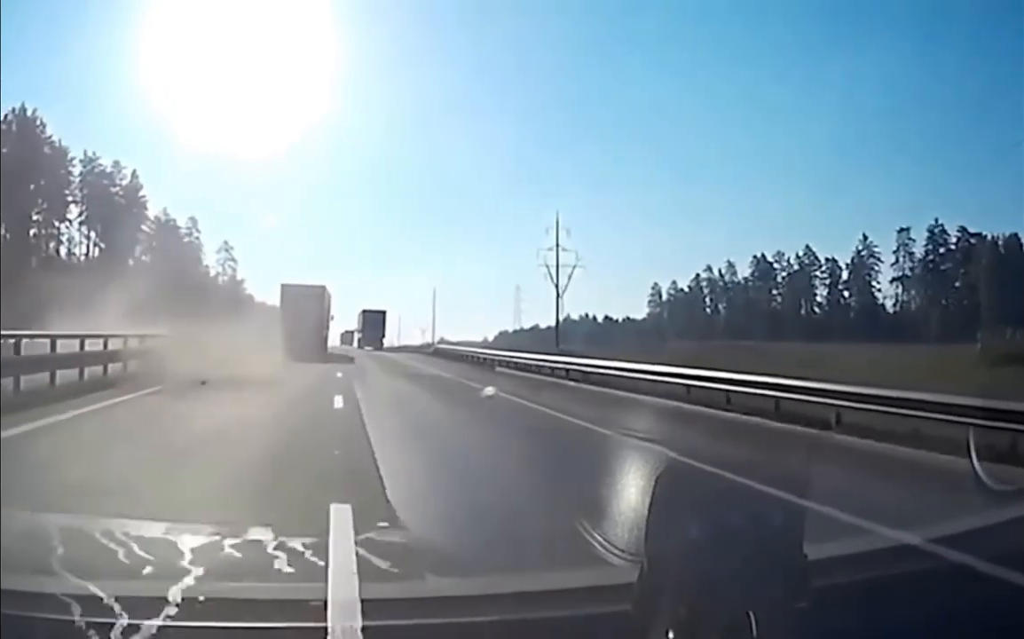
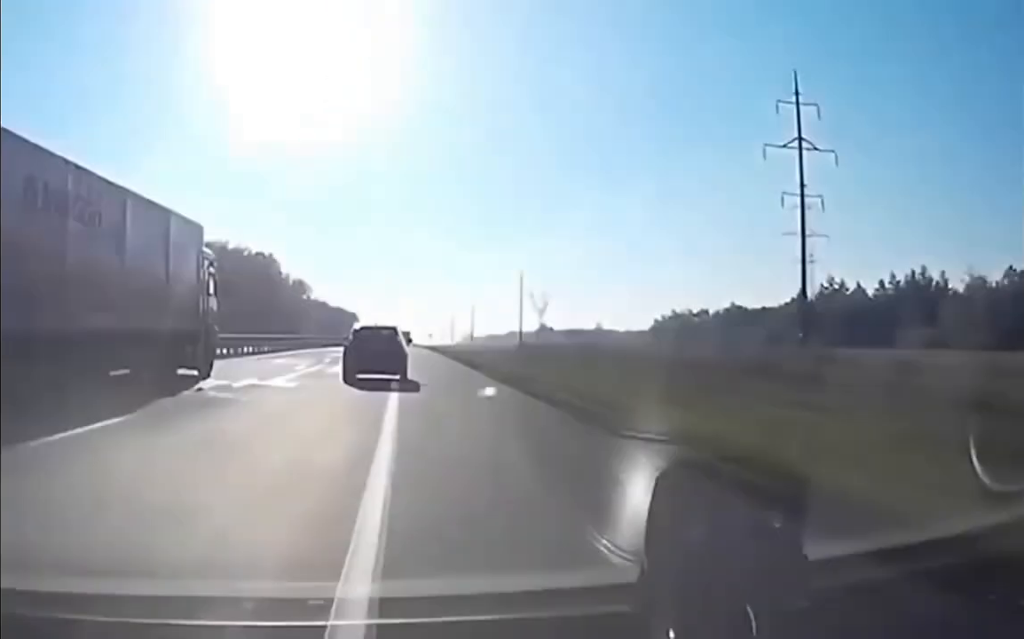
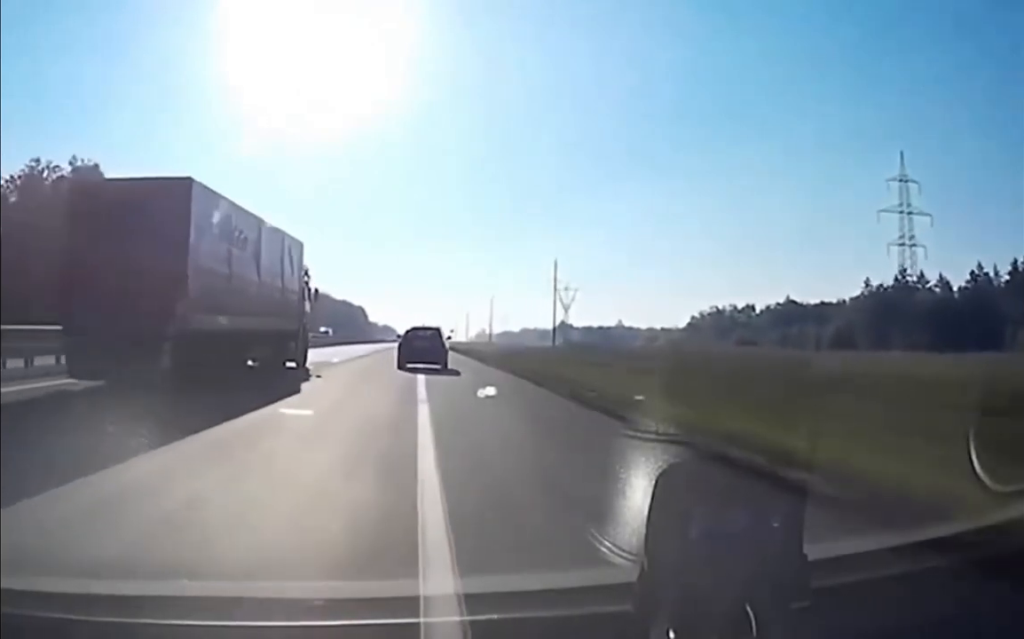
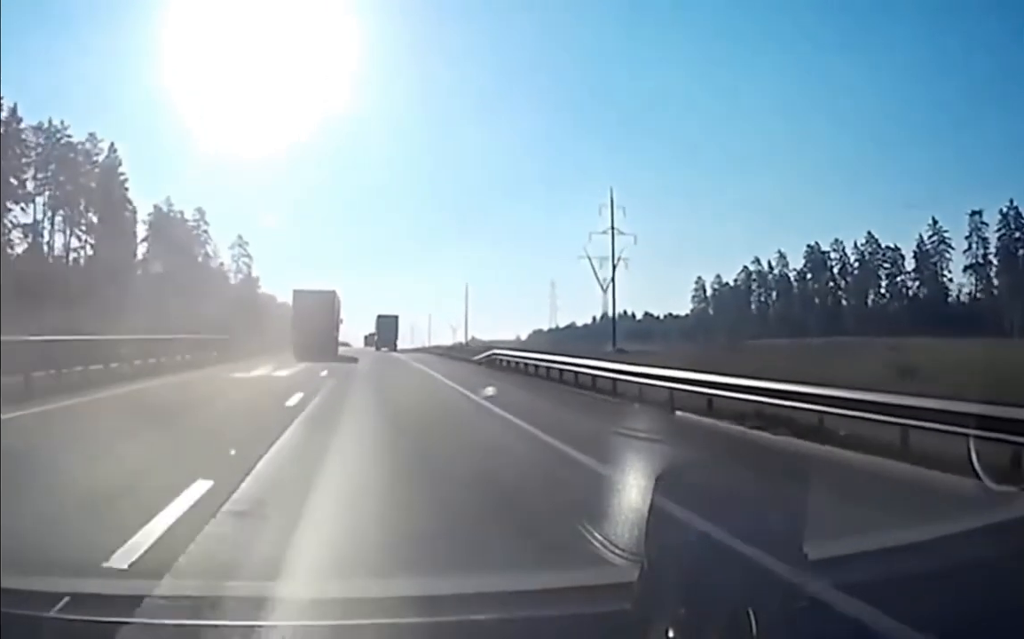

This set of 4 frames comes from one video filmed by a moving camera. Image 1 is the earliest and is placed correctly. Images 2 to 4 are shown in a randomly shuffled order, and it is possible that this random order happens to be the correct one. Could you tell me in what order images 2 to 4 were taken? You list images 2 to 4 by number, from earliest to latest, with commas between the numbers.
4, 2, 3
